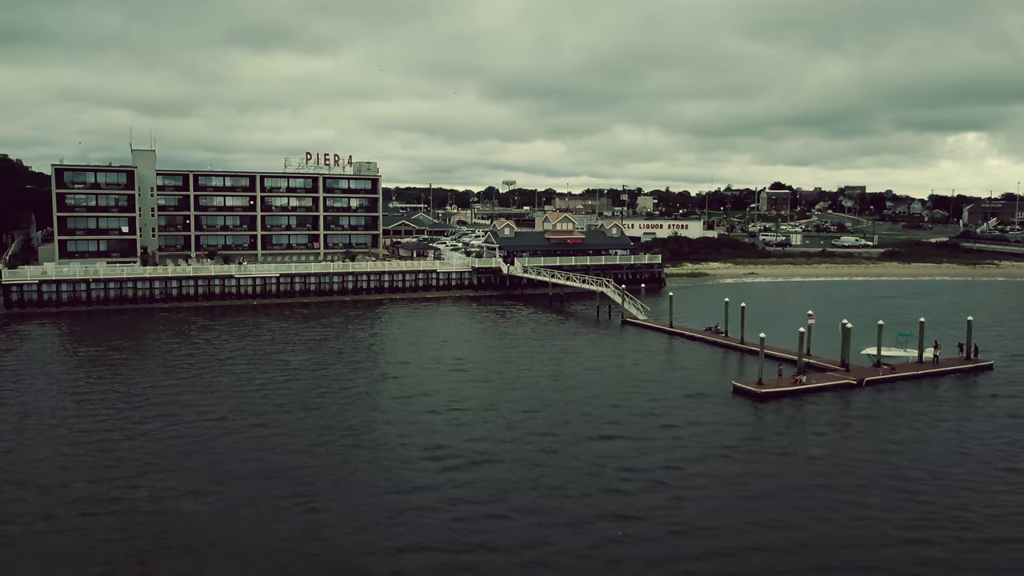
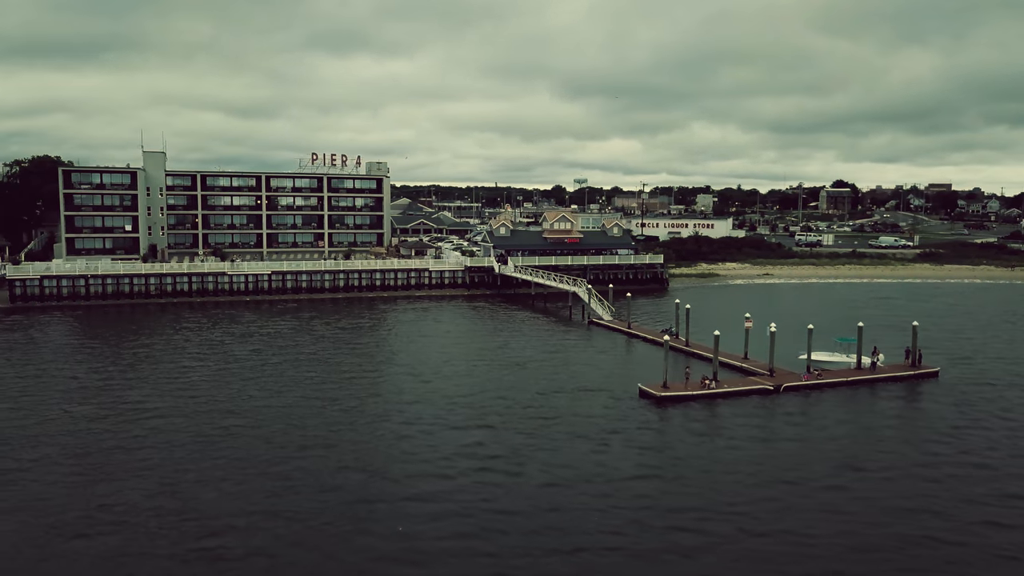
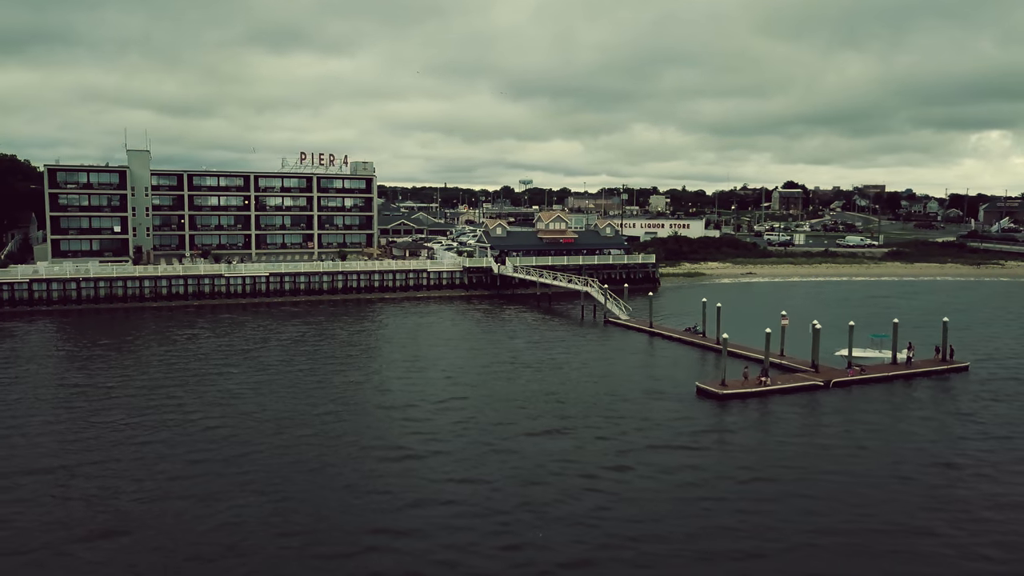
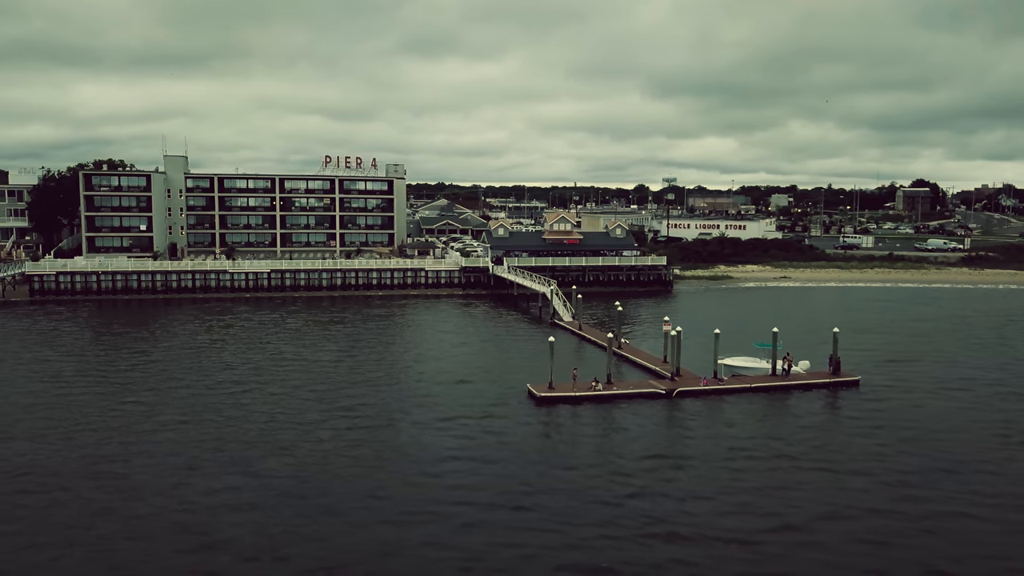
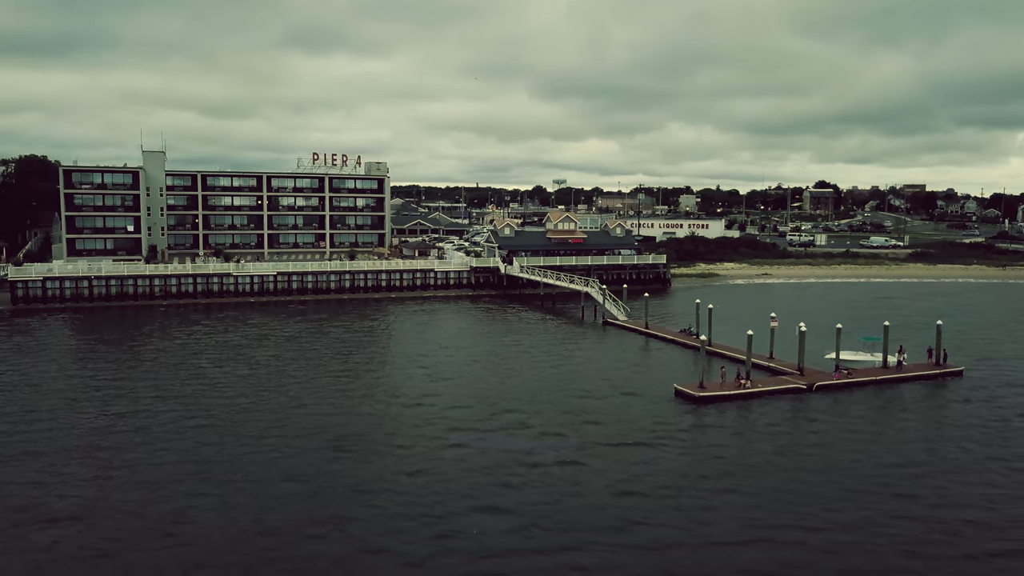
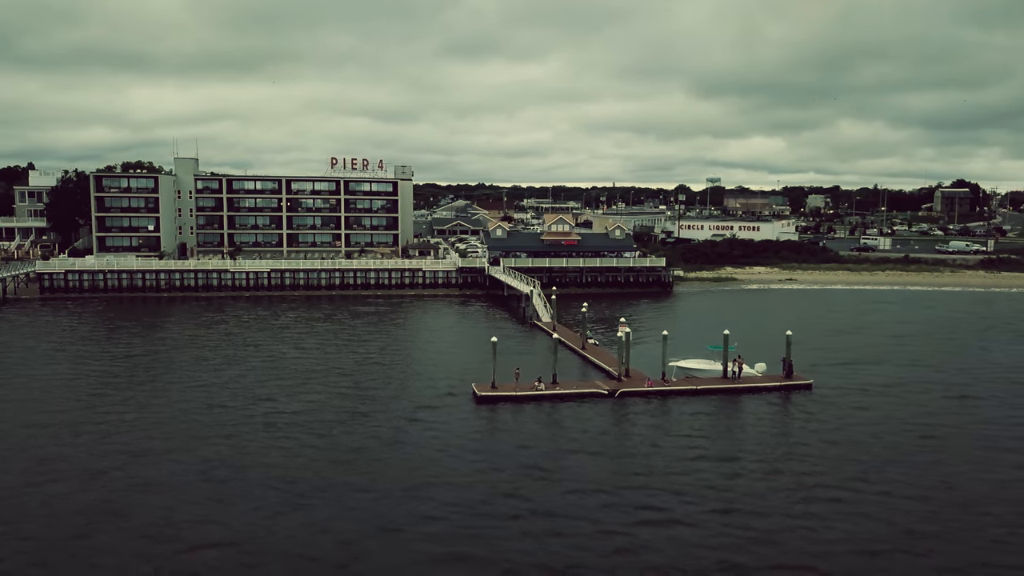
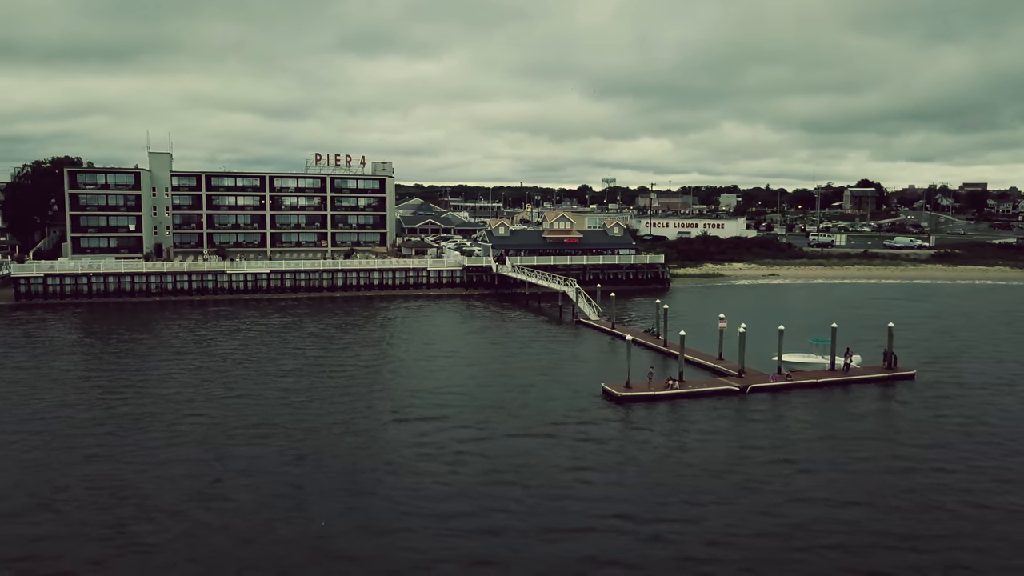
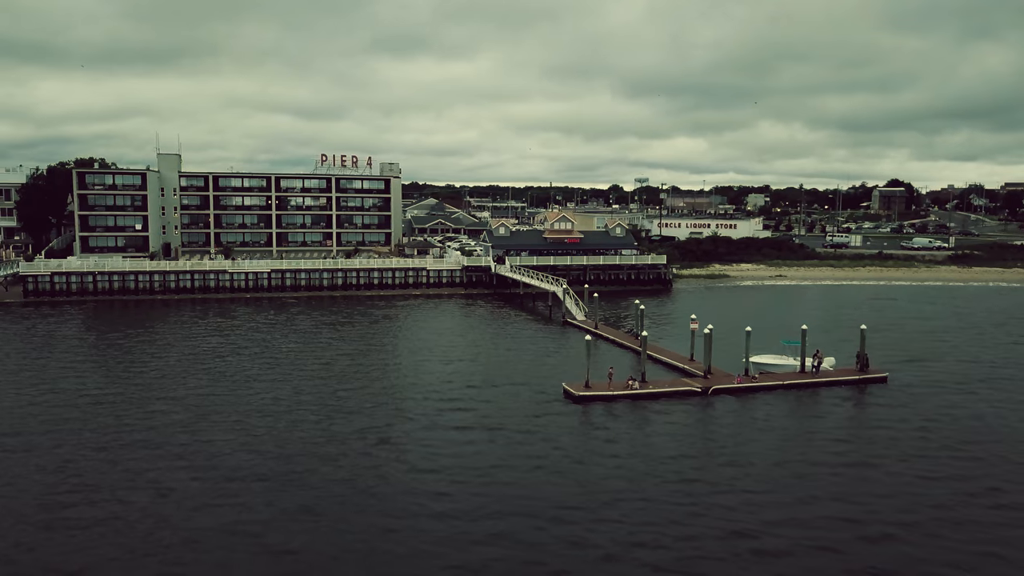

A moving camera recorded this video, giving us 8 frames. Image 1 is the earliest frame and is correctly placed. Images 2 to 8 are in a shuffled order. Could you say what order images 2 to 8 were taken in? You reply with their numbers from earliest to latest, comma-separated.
3, 5, 2, 7, 8, 4, 6
